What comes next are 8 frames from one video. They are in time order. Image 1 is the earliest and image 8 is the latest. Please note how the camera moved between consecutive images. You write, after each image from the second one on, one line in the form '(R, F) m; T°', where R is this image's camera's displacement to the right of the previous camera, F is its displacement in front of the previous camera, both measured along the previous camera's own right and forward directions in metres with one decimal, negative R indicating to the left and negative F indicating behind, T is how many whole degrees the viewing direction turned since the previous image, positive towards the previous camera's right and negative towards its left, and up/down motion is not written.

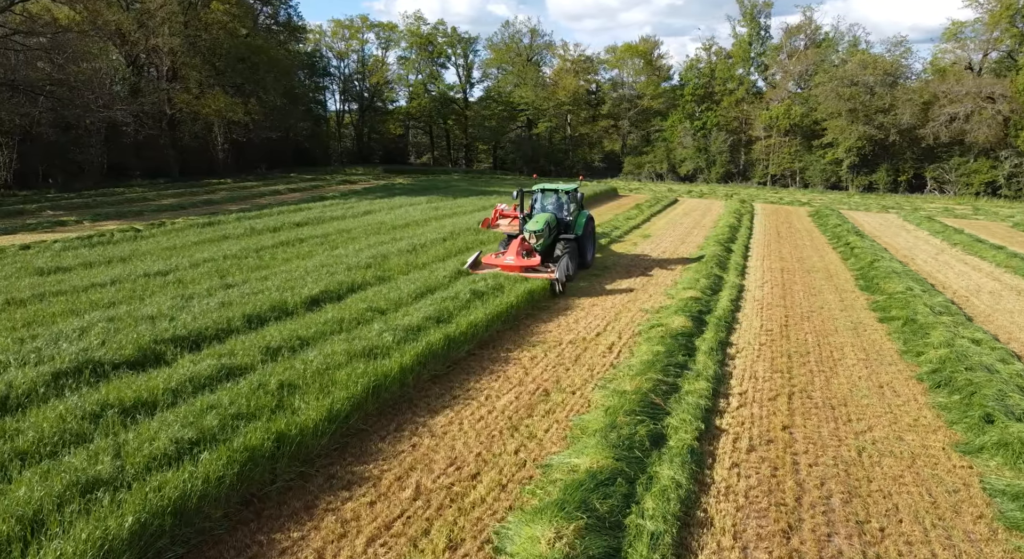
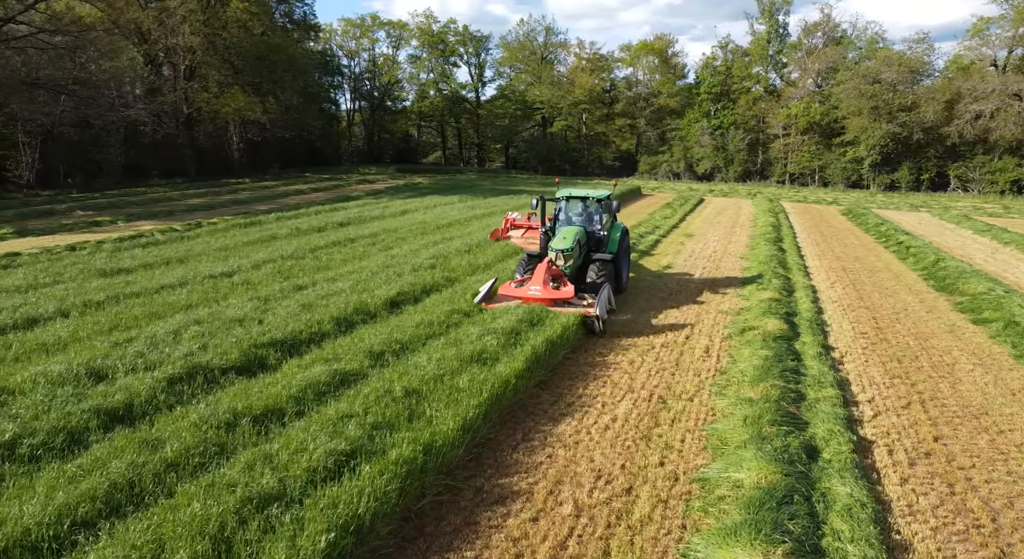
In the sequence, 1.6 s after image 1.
(-1.1, +0.2) m; 0°
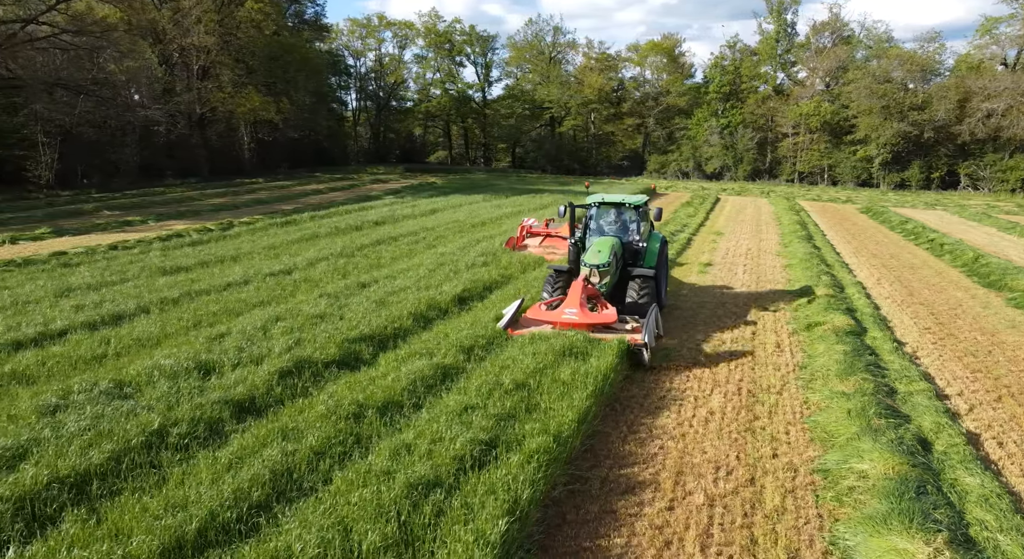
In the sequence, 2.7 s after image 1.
(-0.9, -0.1) m; 0°
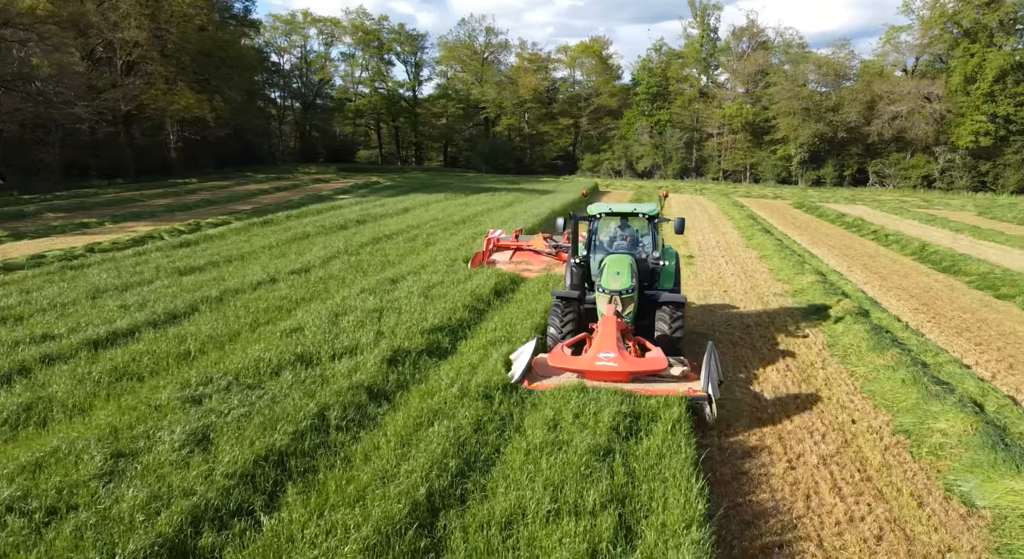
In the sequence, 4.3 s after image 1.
(-1.6, -0.4) m; +6°
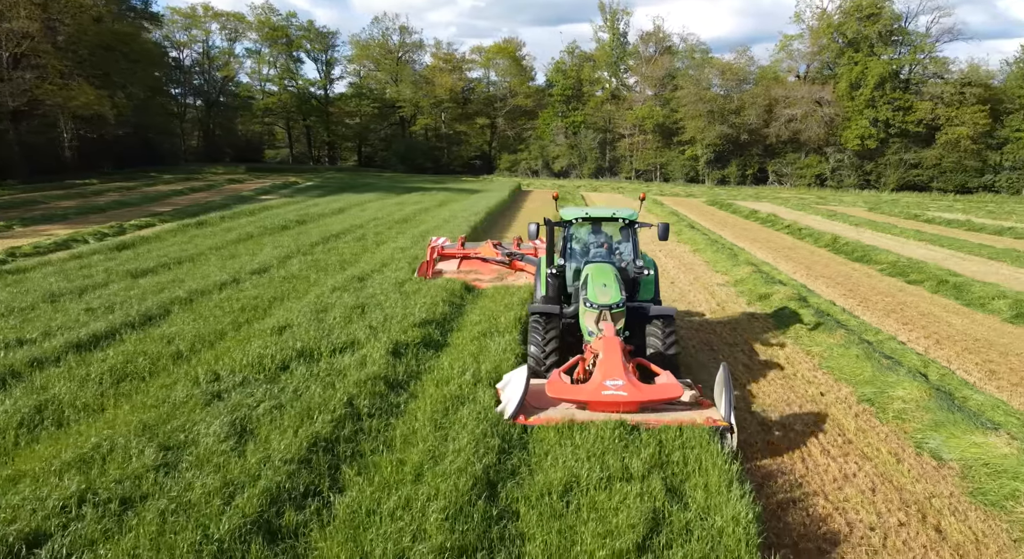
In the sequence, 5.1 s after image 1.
(-0.8, -0.3) m; +7°
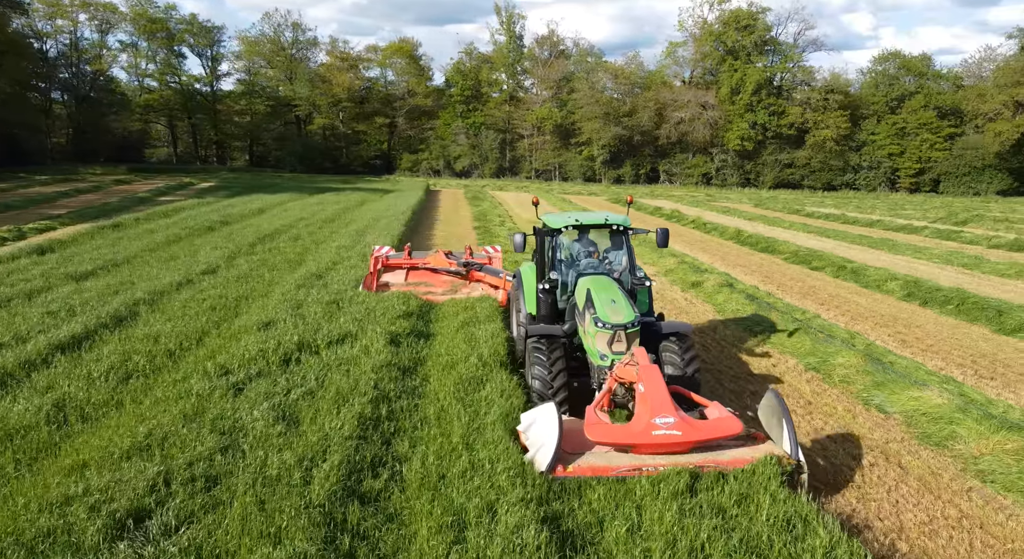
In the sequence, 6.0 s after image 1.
(-1.0, -0.4) m; +8°
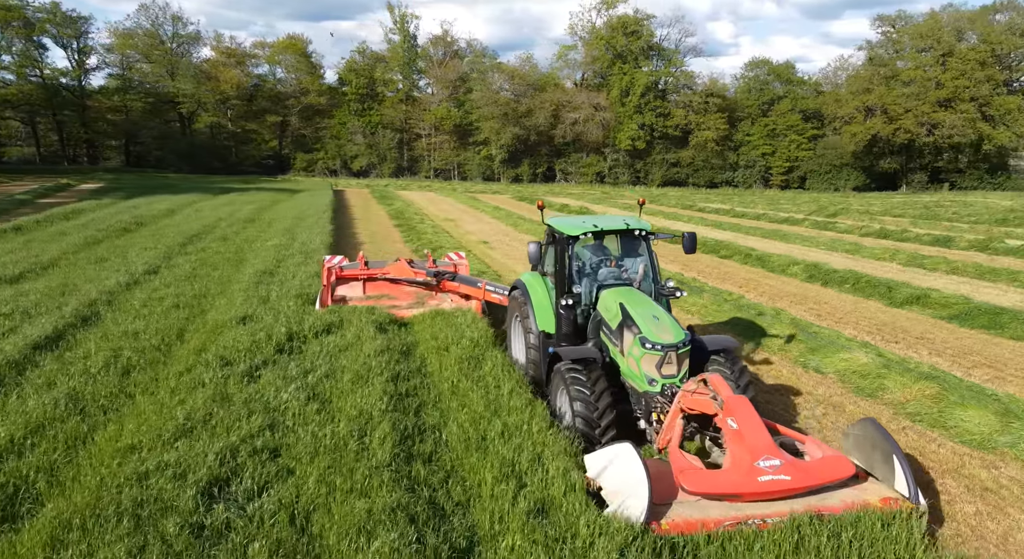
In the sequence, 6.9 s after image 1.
(-0.9, -0.5) m; +9°
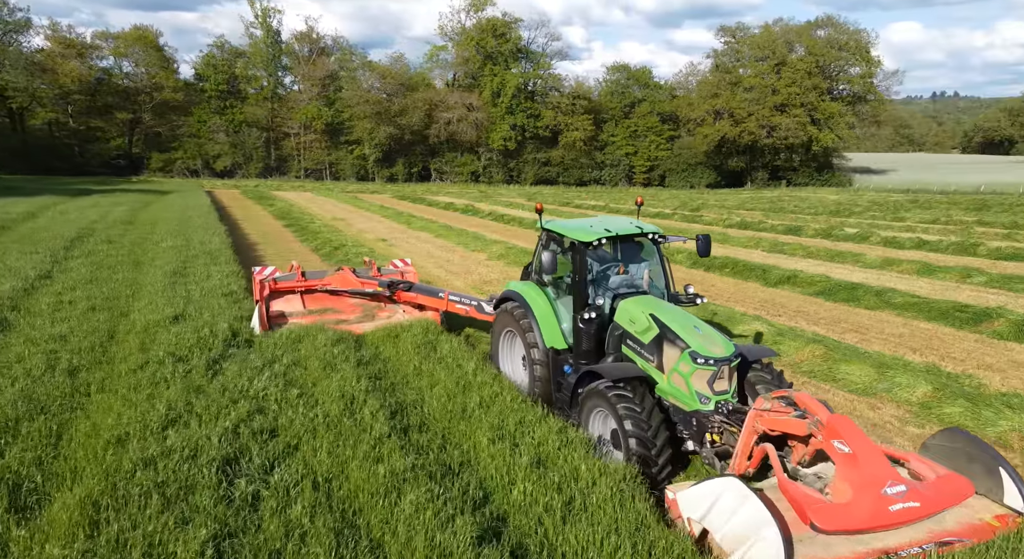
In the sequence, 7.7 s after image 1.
(-0.8, -0.4) m; +10°
